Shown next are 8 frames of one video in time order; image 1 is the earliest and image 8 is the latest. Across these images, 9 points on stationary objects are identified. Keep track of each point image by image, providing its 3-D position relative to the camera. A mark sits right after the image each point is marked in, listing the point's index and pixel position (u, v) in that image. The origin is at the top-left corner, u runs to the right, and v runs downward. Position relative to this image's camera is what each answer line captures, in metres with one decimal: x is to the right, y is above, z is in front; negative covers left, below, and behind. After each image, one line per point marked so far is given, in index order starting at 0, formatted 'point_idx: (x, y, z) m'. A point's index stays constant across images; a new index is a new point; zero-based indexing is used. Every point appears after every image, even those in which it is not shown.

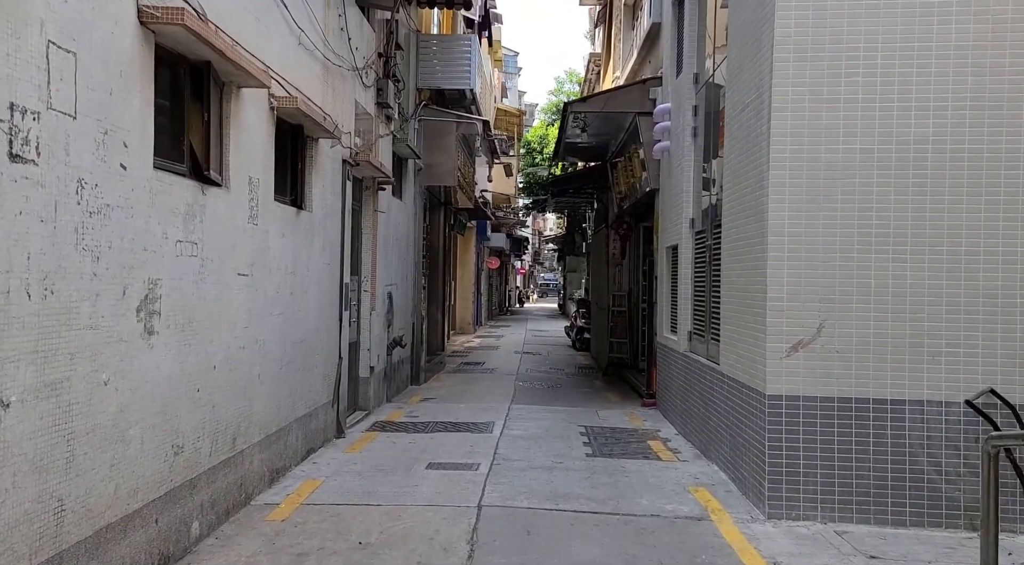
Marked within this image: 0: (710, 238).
0: (+1.9, +0.4, +8.7) m
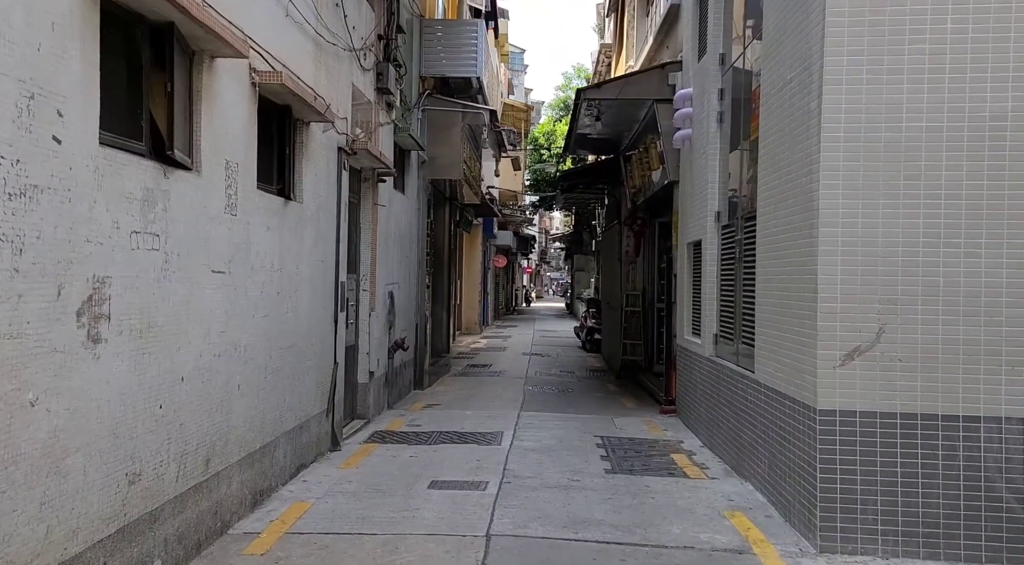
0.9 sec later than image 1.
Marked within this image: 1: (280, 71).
0: (+2.0, +0.4, +7.9) m
1: (-1.5, +1.4, +5.9) m
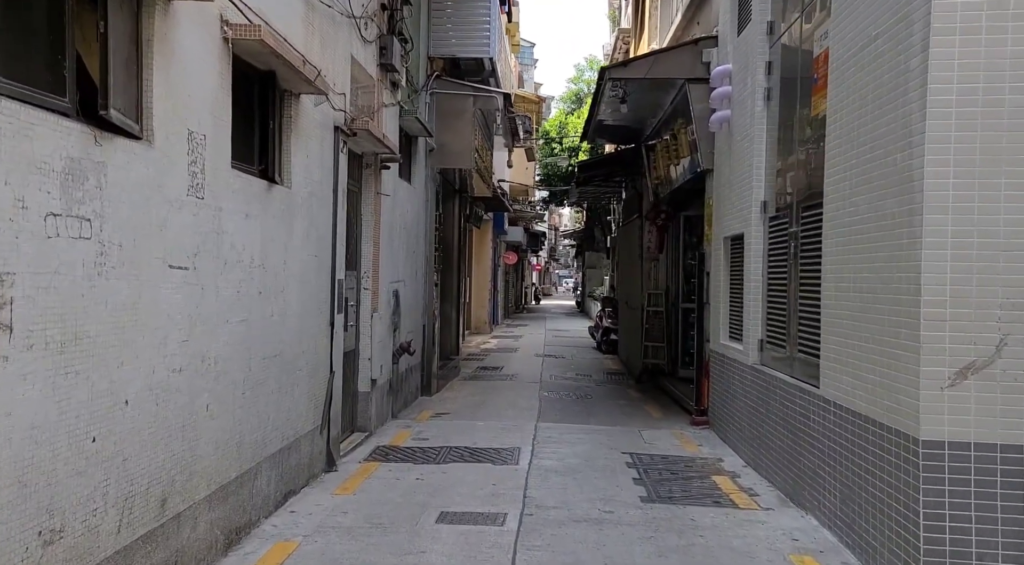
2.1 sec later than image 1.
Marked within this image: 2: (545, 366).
0: (+2.2, +0.4, +6.9) m
1: (-1.4, +1.4, +4.9) m
2: (+0.7, -1.7, +17.5) m
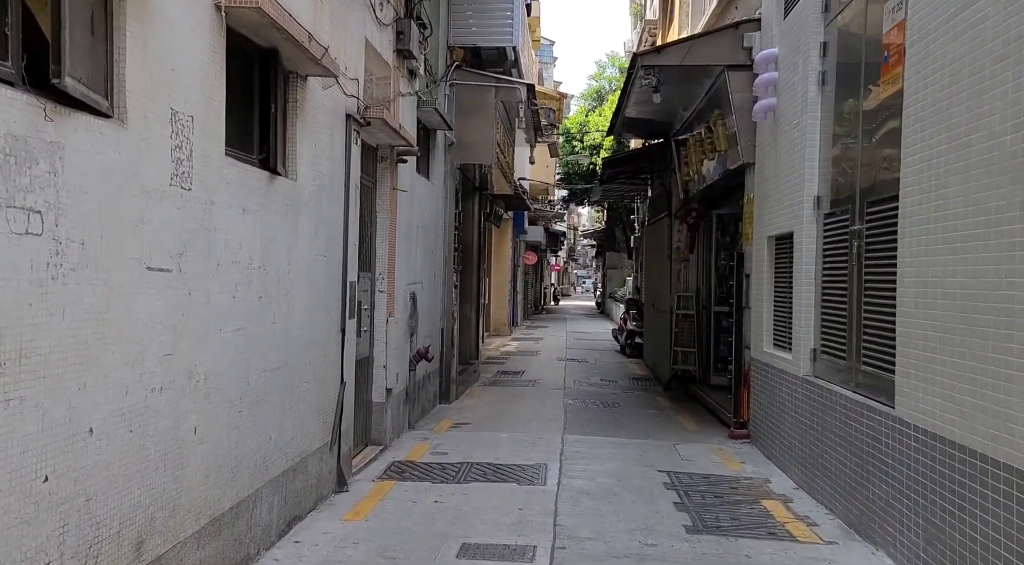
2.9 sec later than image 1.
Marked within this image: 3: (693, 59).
0: (+2.4, +0.4, +6.2) m
1: (-1.2, +1.4, +4.3) m
2: (+1.1, -1.7, +16.9) m
3: (+2.0, +2.4, +9.7) m
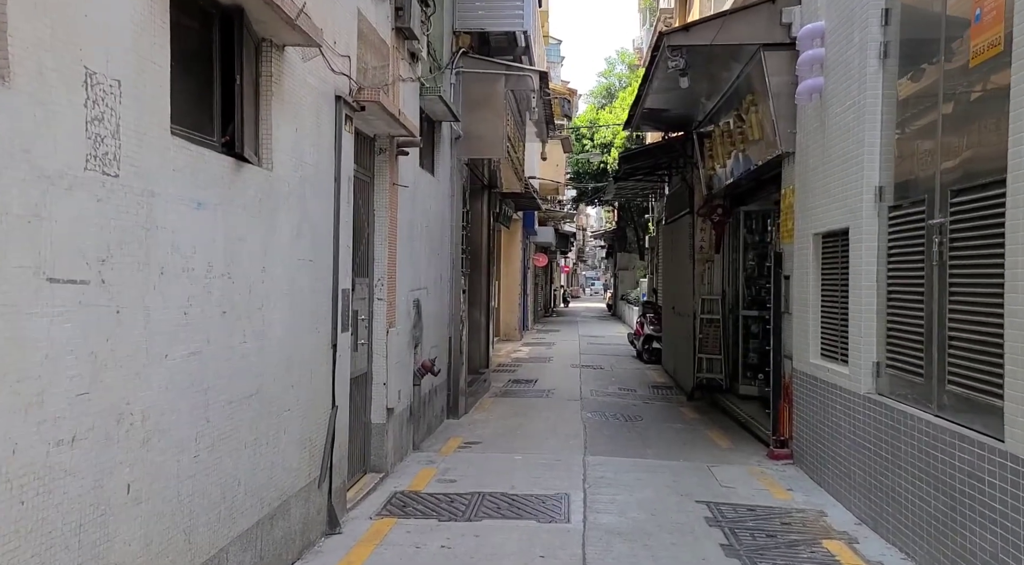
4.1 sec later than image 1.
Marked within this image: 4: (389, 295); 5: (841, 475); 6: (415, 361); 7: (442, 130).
0: (+2.5, +0.4, +5.2) m
1: (-1.1, +1.4, +3.3) m
2: (+1.3, -1.7, +15.9) m
3: (+2.1, +2.4, +8.7) m
4: (-1.1, -0.1, +7.7) m
5: (+2.6, -1.5, +7.0) m
6: (-1.0, -0.8, +8.9) m
7: (-0.8, +1.8, +10.3) m
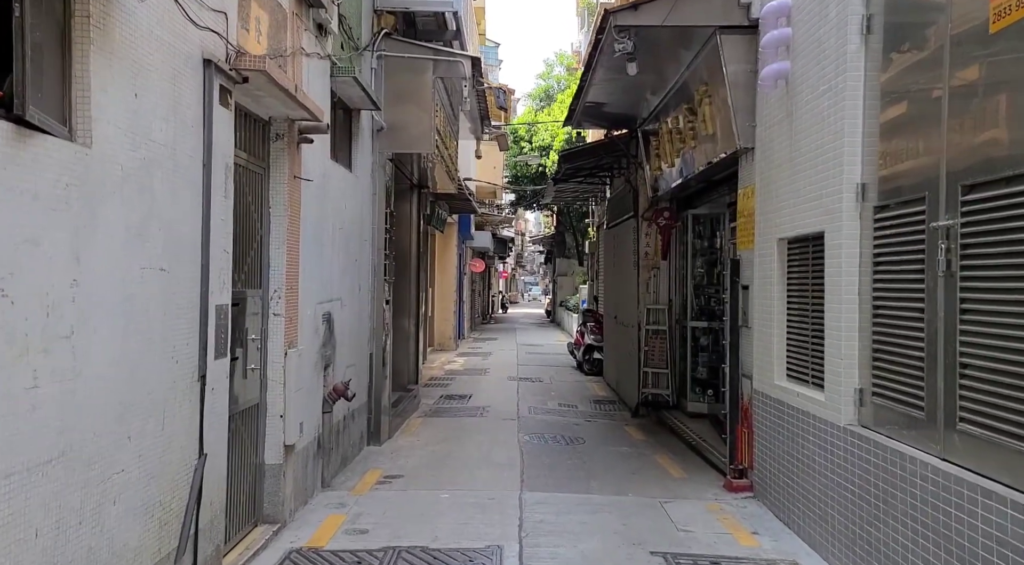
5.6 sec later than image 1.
0: (+2.1, +0.3, +4.3) m
1: (-1.4, +1.3, +2.1) m
2: (+0.2, -1.9, +14.8) m
3: (+1.4, +2.3, +7.7) m
4: (-1.6, -0.2, +6.5) m
5: (+2.1, -1.6, +6.0) m
6: (-1.6, -0.9, +7.7) m
7: (-1.6, +1.7, +9.1) m
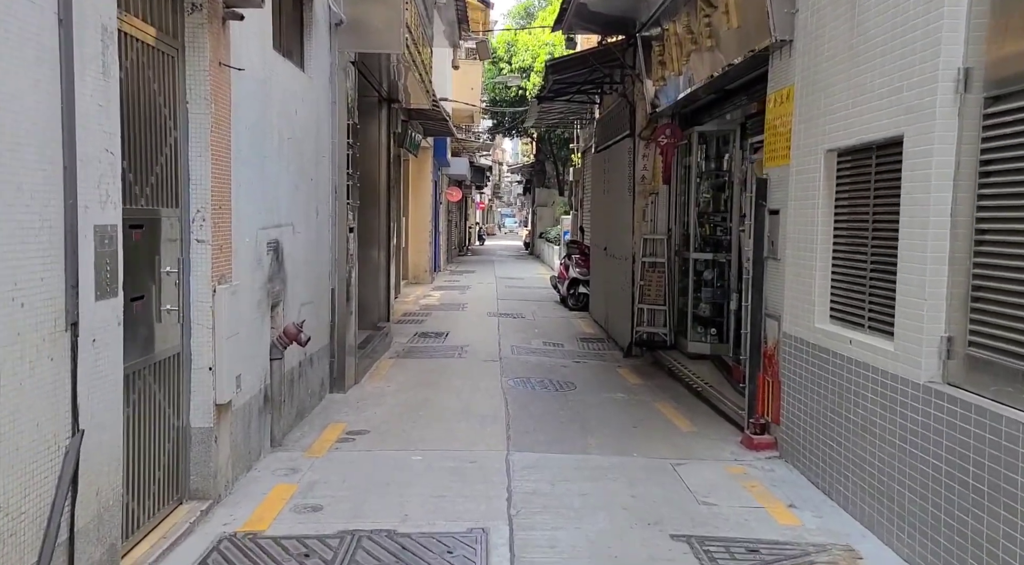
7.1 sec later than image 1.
0: (+2.1, +0.6, +3.0) m
1: (-1.4, +1.4, +0.7) m
2: (-0.1, -0.8, +13.6) m
3: (+1.3, +2.8, +6.3) m
4: (-1.7, +0.3, +5.1) m
5: (+2.0, -1.1, +4.9) m
6: (-1.7, -0.3, +6.4) m
7: (-1.7, +2.3, +7.6) m
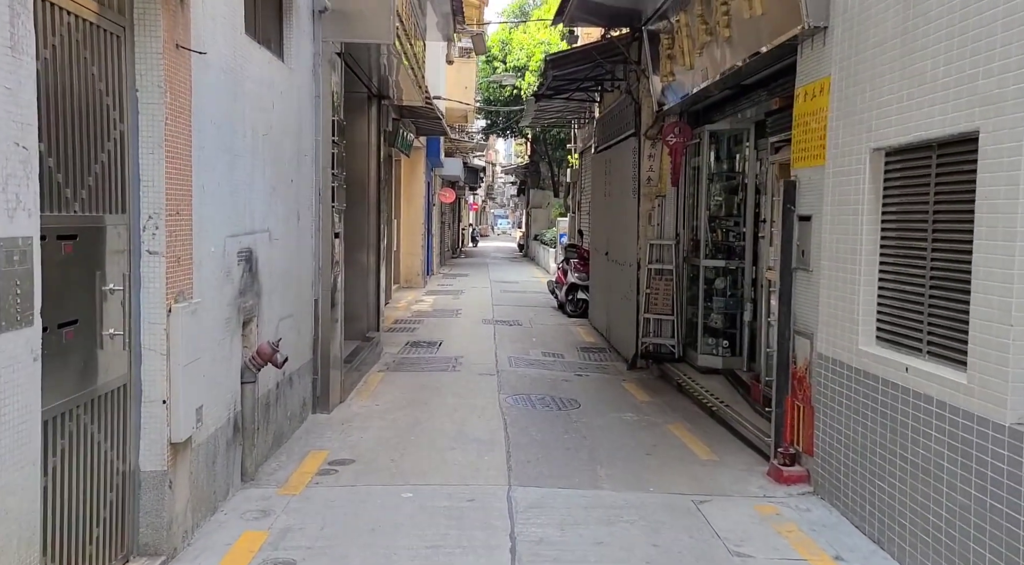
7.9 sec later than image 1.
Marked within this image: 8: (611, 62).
0: (+2.1, +0.5, +2.3) m
1: (-1.3, +1.3, 0.0) m
2: (-0.2, -0.9, +12.9) m
3: (+1.4, +2.8, +5.6) m
4: (-1.7, +0.2, +4.4) m
5: (+2.0, -1.2, +4.2) m
6: (-1.7, -0.4, +5.7) m
7: (-1.7, +2.2, +6.8) m
8: (+1.2, +2.8, +11.4) m
